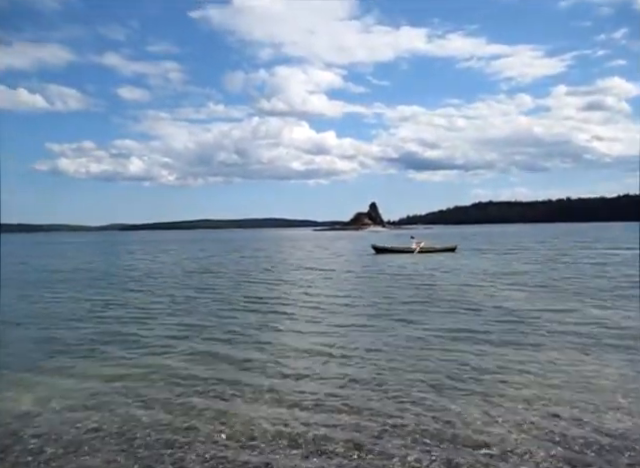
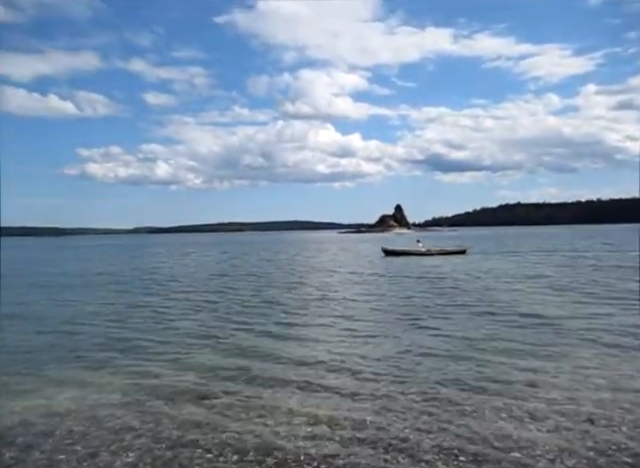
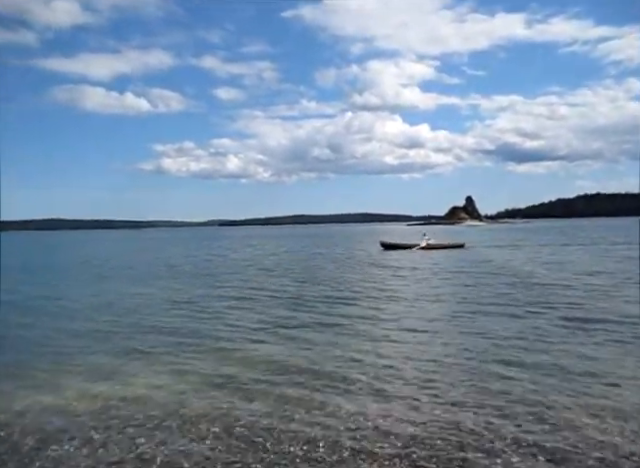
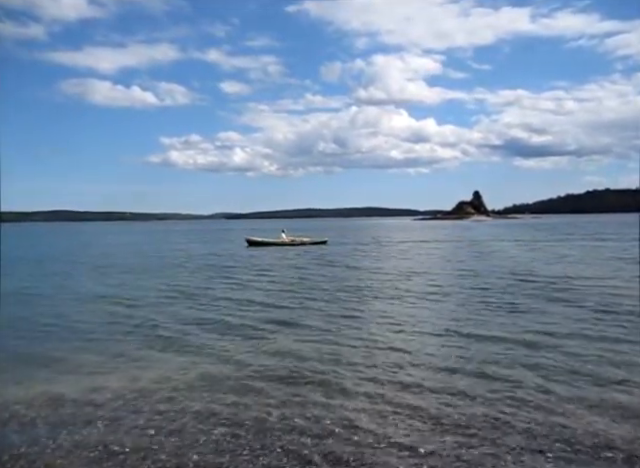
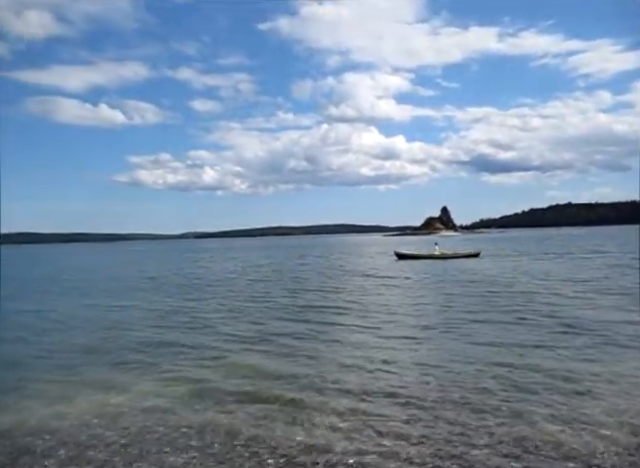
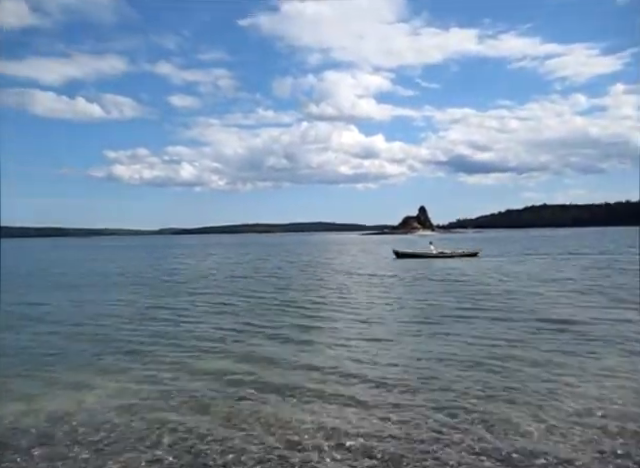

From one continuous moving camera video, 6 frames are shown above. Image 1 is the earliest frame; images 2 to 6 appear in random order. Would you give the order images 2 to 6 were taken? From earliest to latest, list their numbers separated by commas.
2, 6, 5, 3, 4
